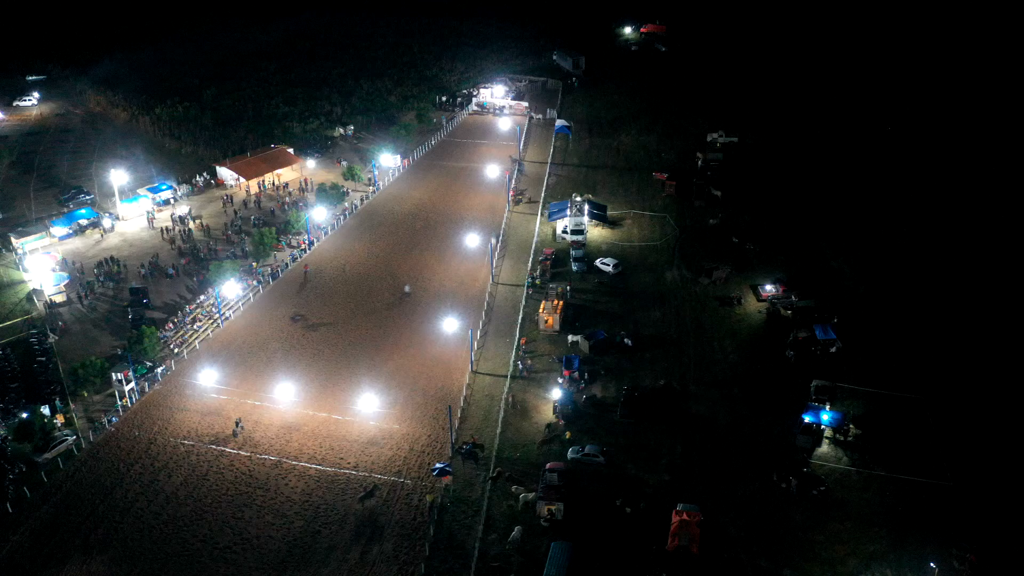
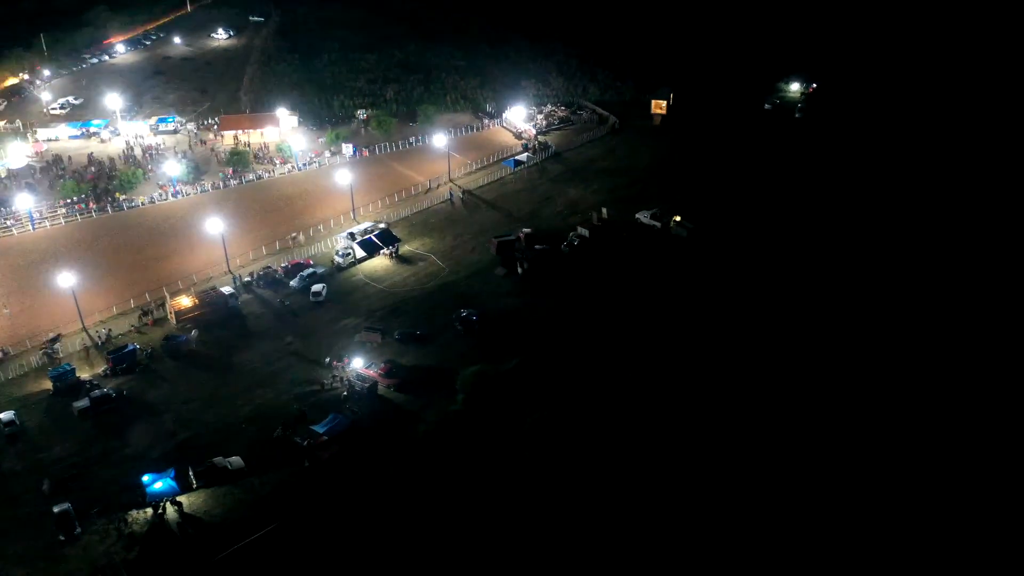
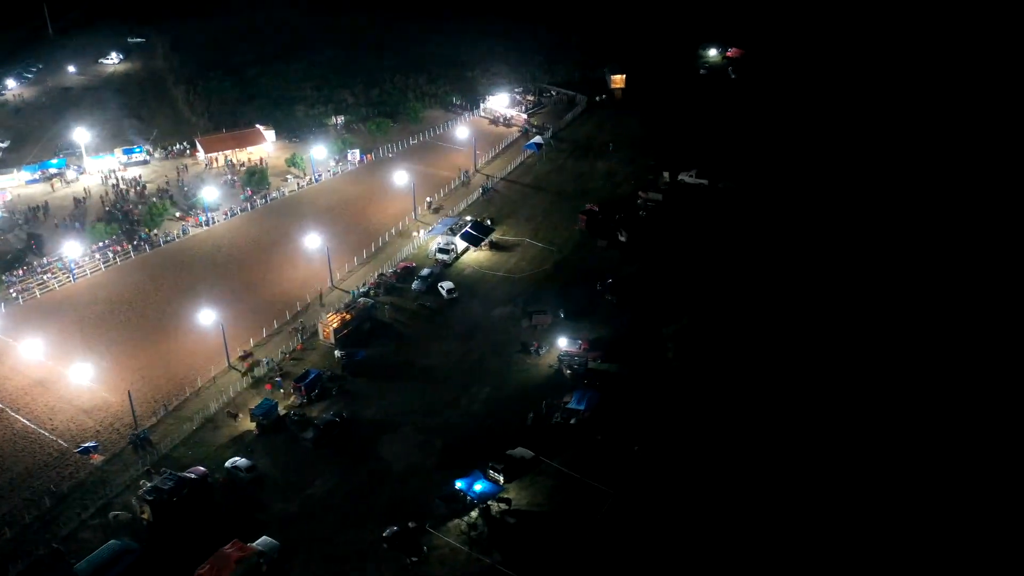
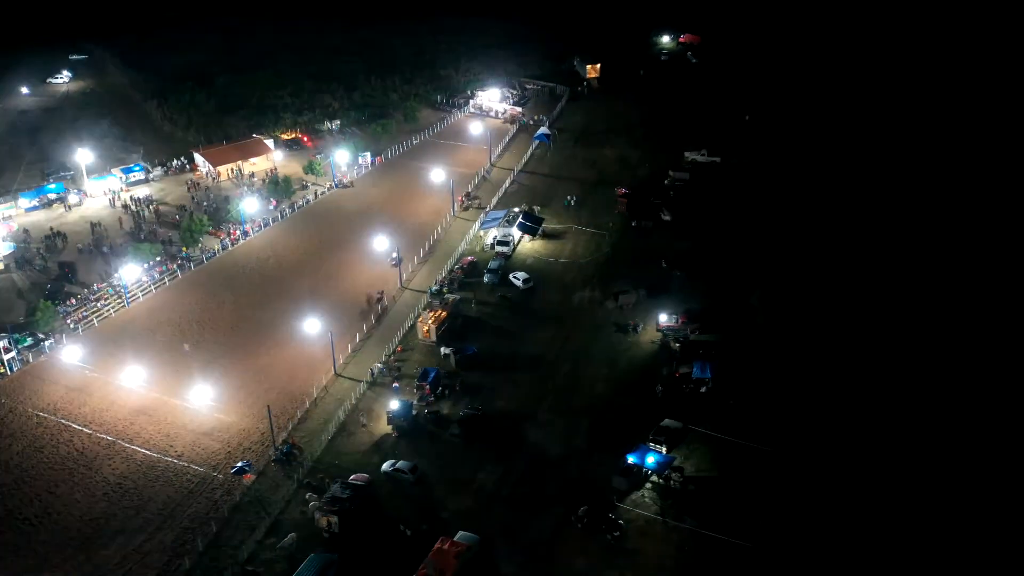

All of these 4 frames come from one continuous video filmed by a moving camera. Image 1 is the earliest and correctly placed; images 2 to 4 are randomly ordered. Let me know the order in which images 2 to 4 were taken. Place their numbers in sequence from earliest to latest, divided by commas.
4, 3, 2
